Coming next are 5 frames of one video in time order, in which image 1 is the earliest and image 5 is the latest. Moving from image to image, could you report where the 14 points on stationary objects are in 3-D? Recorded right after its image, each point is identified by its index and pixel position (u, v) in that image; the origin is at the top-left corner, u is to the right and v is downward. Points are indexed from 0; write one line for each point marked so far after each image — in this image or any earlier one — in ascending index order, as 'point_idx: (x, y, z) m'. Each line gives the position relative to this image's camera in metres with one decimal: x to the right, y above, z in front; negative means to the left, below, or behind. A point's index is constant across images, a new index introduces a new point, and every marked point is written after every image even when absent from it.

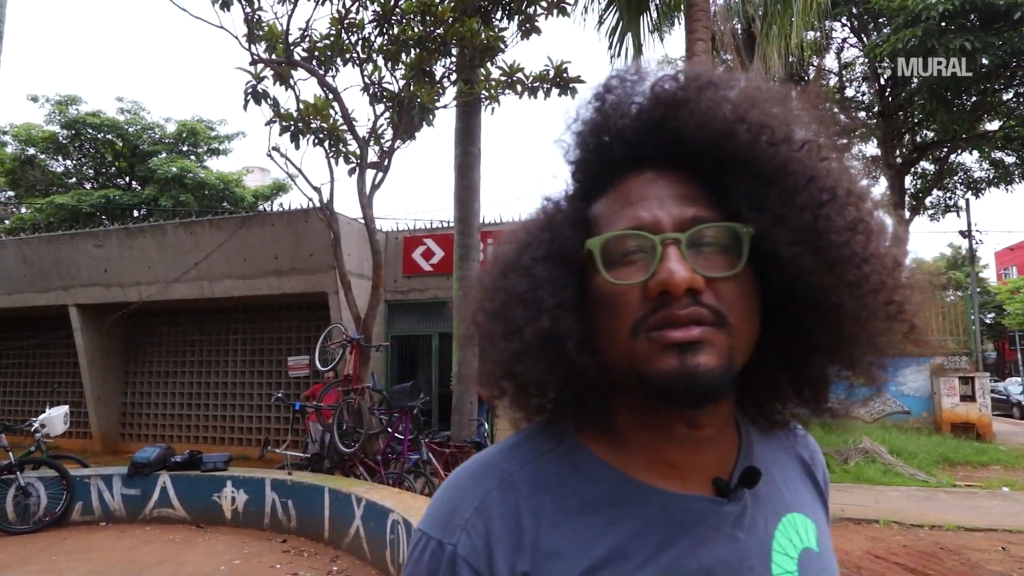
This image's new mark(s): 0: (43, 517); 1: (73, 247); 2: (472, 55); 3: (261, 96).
0: (-4.6, -2.3, +6.1) m
1: (-7.5, +0.7, +10.4) m
2: (-0.4, +2.8, +7.4) m
3: (-2.7, +2.1, +6.7) m
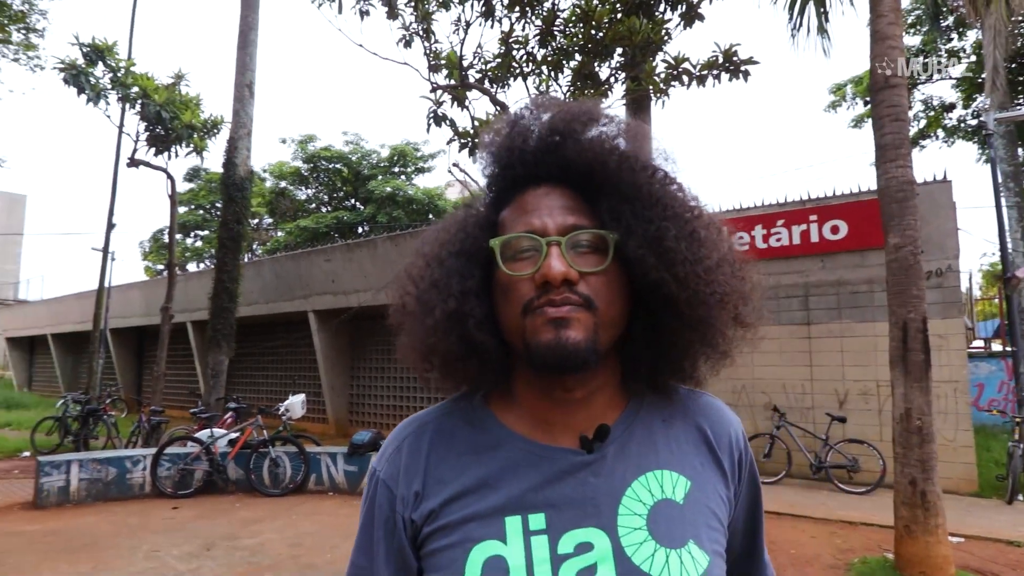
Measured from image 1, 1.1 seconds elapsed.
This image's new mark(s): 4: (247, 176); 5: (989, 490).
0: (-2.7, -2.4, +7.4) m
1: (-4.1, +0.5, +12.5) m
2: (+1.5, +2.8, +7.4) m
3: (-0.8, +2.1, +7.4) m
4: (-4.6, +2.0, +10.6) m
5: (+6.1, -2.6, +7.9) m
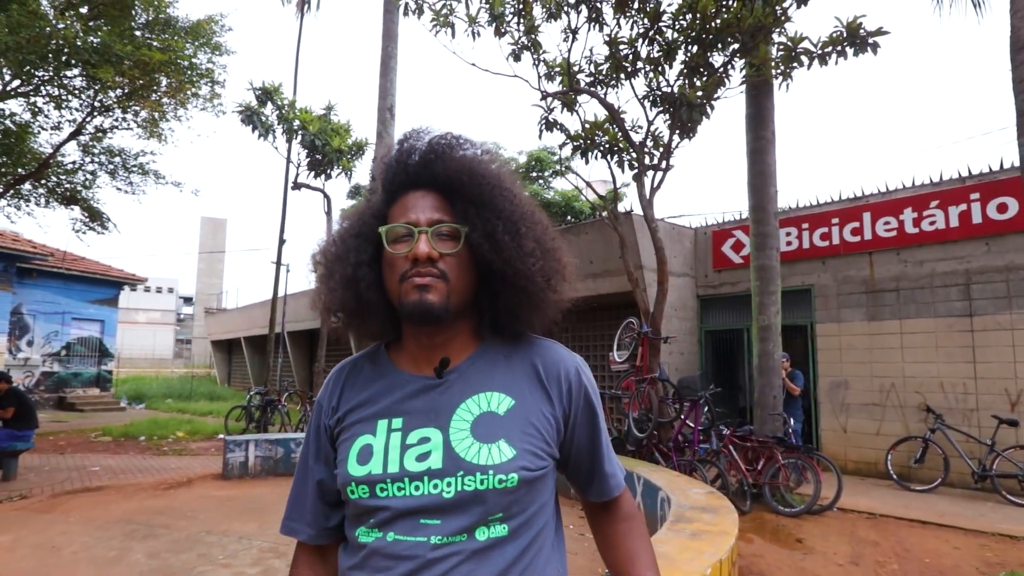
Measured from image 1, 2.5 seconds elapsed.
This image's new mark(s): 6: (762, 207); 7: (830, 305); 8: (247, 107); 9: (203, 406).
0: (-1.2, -2.4, +8.2) m
1: (-1.5, +0.5, +13.4) m
2: (+2.8, +2.9, +7.1) m
3: (+0.5, +2.1, +7.7) m
4: (-2.4, +1.9, +11.8) m
5: (+7.5, -2.4, +6.5) m
6: (+3.2, +1.0, +7.9) m
7: (+4.9, -0.3, +9.5) m
8: (-4.4, +3.0, +10.2) m
9: (-8.9, -3.4, +17.6) m
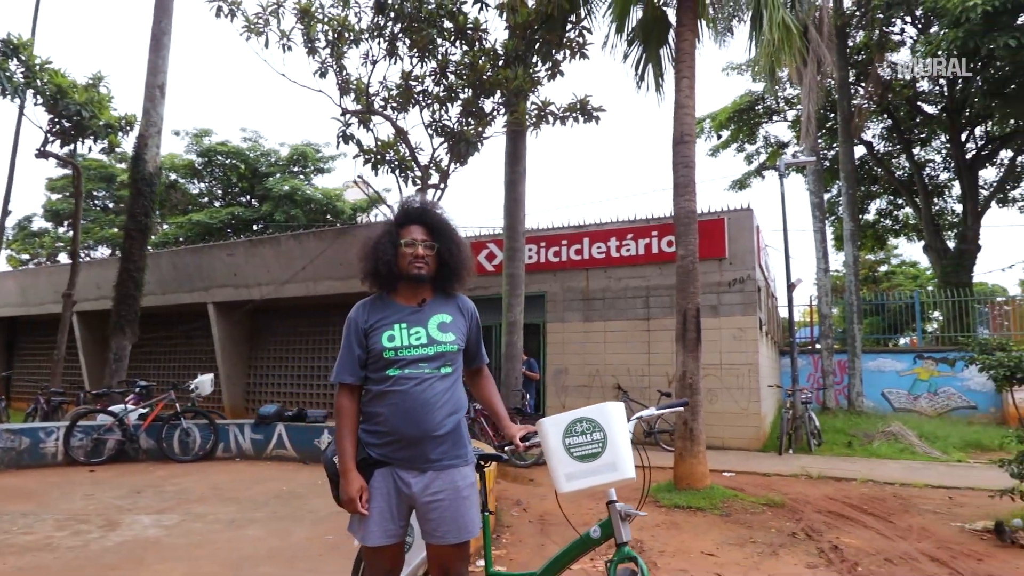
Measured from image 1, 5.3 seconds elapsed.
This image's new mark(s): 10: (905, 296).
0: (-4.3, -2.2, +8.4) m
1: (-6.5, +0.7, +13.2) m
2: (0.0, +2.9, +9.1) m
3: (-2.3, +2.2, +8.7) m
4: (-6.5, +2.2, +11.3) m
5: (+4.4, -2.7, +10.3) m
6: (0.0, +1.0, +9.9) m
7: (+0.9, -0.4, +12.0) m
8: (-7.7, +3.3, +9.0) m
9: (-15.2, -2.7, +14.0) m
10: (+9.7, -0.2, +15.3) m
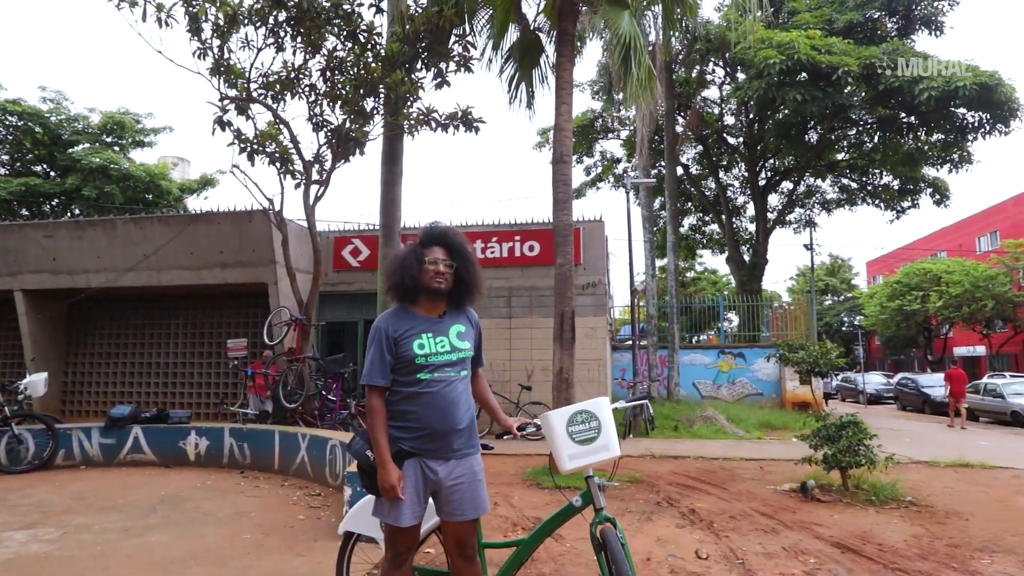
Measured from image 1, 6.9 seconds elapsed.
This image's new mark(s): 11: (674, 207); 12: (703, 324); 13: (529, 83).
0: (-5.8, -2.1, +7.5) m
1: (-9.1, +1.0, +11.5) m
2: (-1.7, +2.9, +9.3) m
3: (-3.9, +2.2, +8.3) m
4: (-8.6, +2.4, +9.6) m
5: (+1.9, -2.8, +11.7) m
6: (-2.0, +1.0, +10.1) m
7: (-1.8, -0.4, +12.4) m
8: (-9.1, +3.6, +7.1) m
9: (-17.8, -2.2, +9.9) m
10: (+5.8, -0.3, +17.9) m
11: (+5.0, +2.4, +18.7) m
12: (+5.7, -1.1, +17.8) m
13: (+0.3, +3.6, +10.8) m
